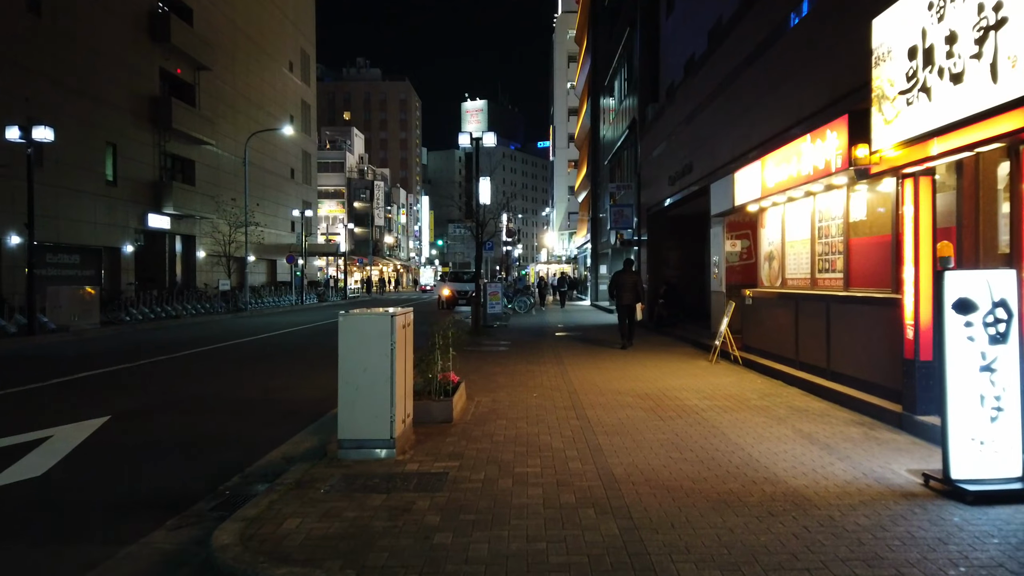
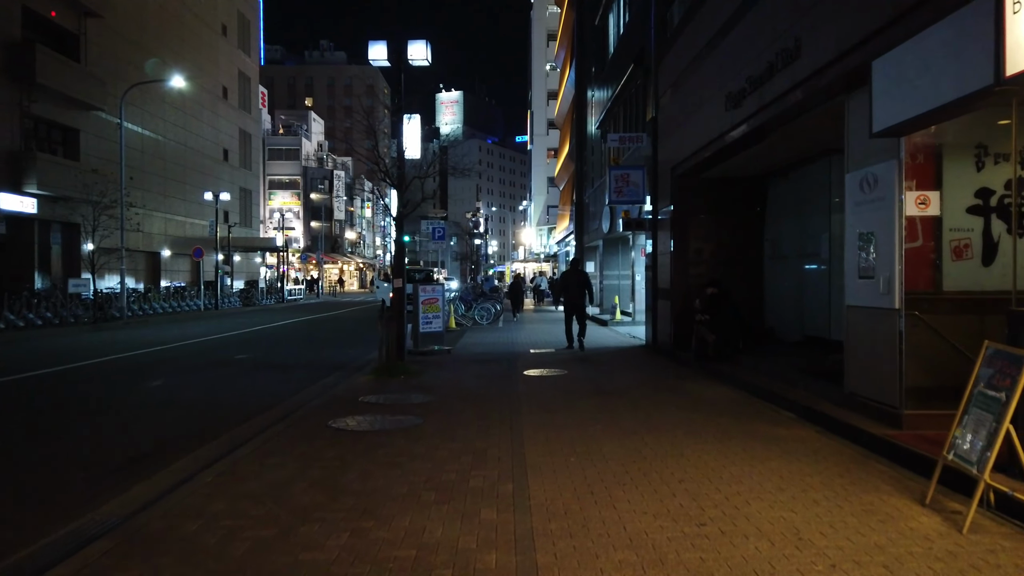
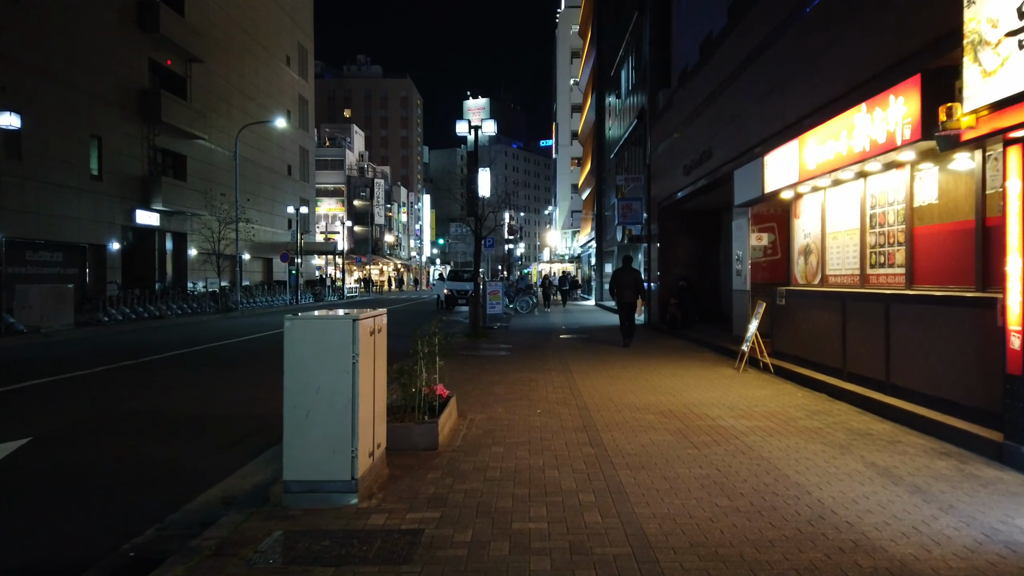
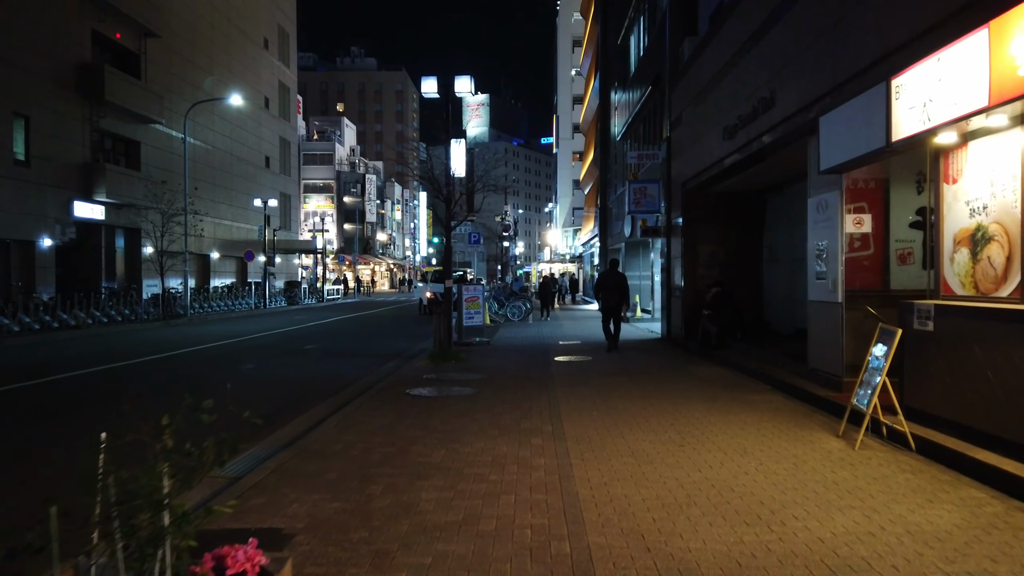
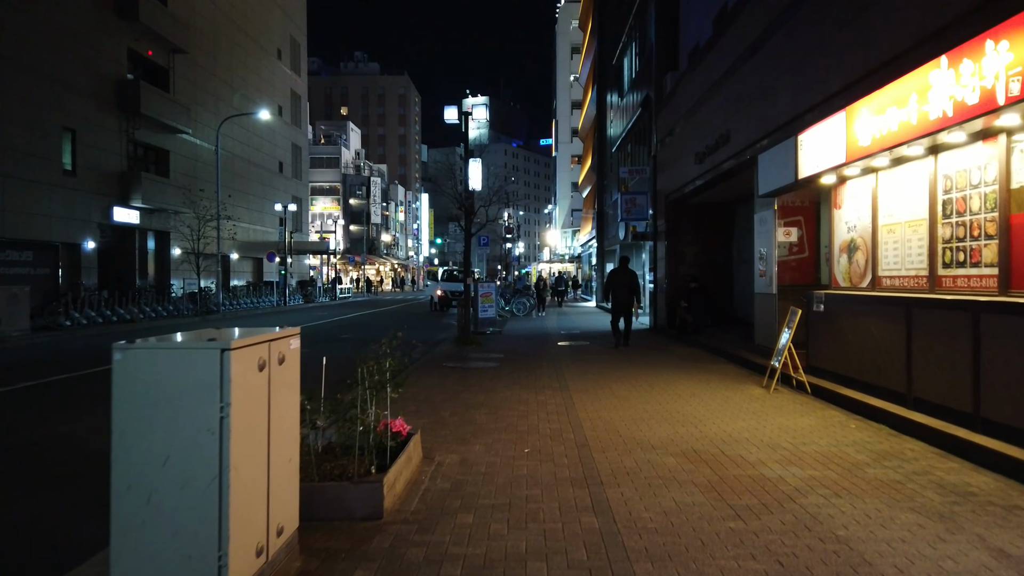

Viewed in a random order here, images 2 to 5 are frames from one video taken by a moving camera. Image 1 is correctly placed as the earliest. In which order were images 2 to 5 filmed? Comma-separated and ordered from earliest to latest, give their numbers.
3, 5, 4, 2
